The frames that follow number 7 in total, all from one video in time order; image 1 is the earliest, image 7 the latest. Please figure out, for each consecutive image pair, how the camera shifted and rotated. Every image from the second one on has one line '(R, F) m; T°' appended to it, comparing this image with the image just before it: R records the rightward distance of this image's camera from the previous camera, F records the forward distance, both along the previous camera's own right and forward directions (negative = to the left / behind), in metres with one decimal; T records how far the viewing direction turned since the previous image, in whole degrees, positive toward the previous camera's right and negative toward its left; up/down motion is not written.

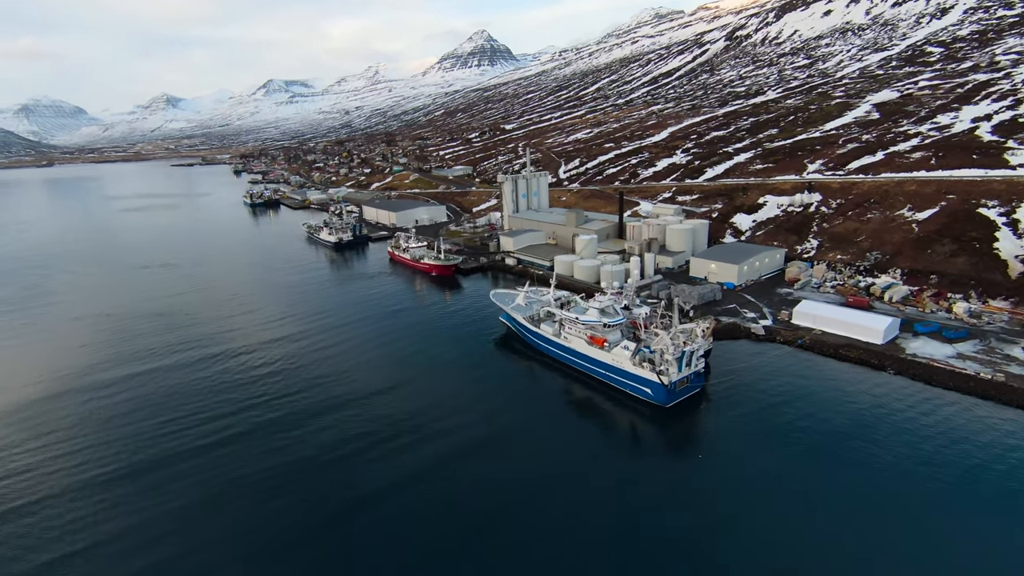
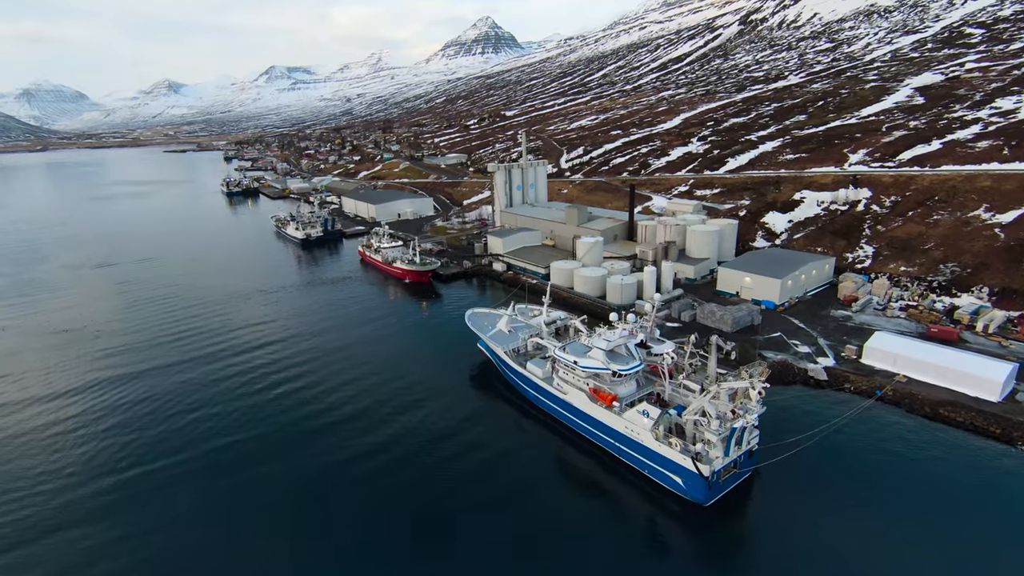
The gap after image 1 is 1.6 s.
(+1.7, +11.8) m; 0°
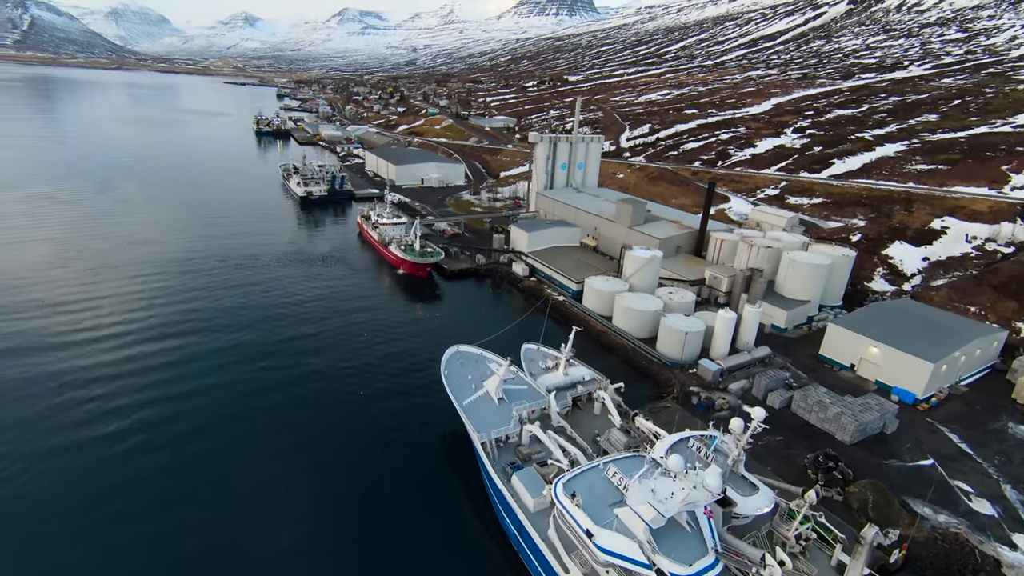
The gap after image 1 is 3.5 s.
(+1.5, +14.4) m; -4°
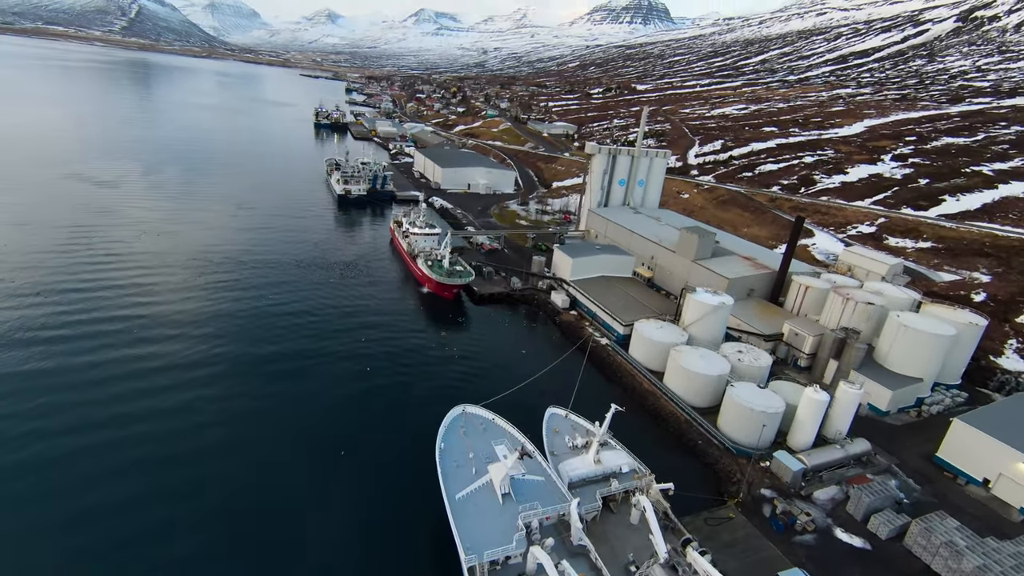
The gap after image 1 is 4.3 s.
(+0.8, +6.2) m; -5°
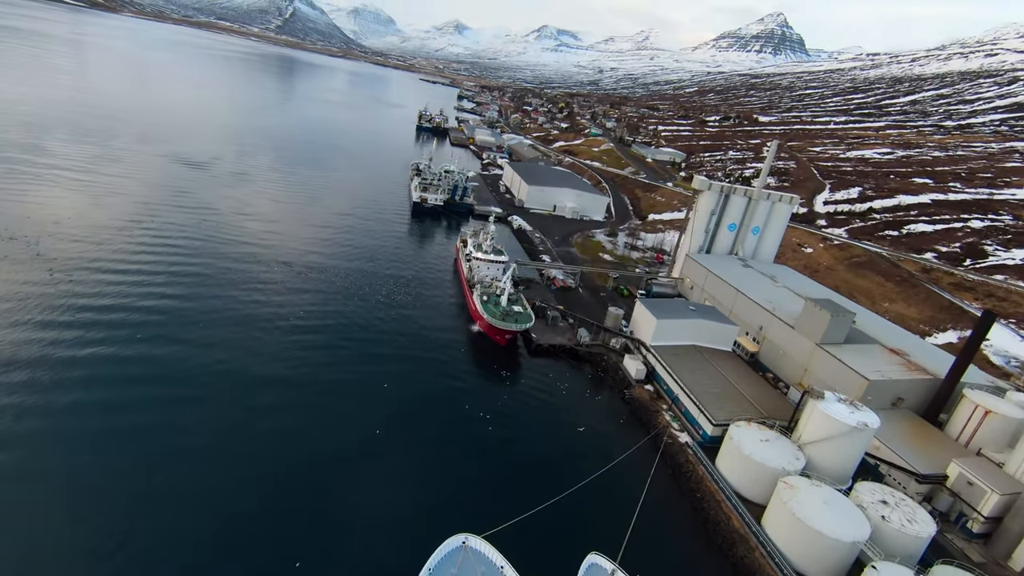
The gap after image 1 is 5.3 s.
(+0.8, +7.2) m; -9°
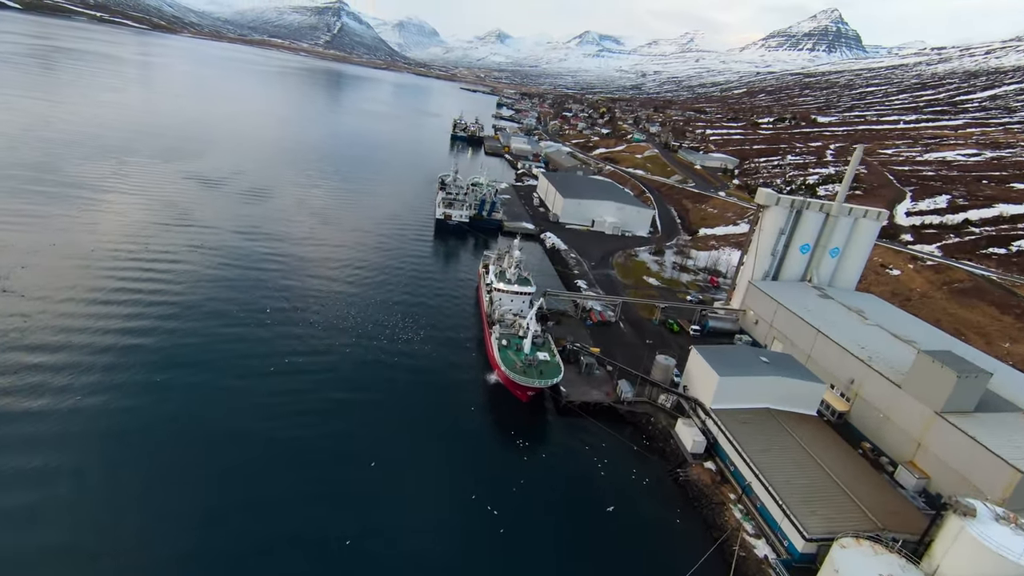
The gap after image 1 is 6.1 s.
(+0.9, +6.3) m; -5°
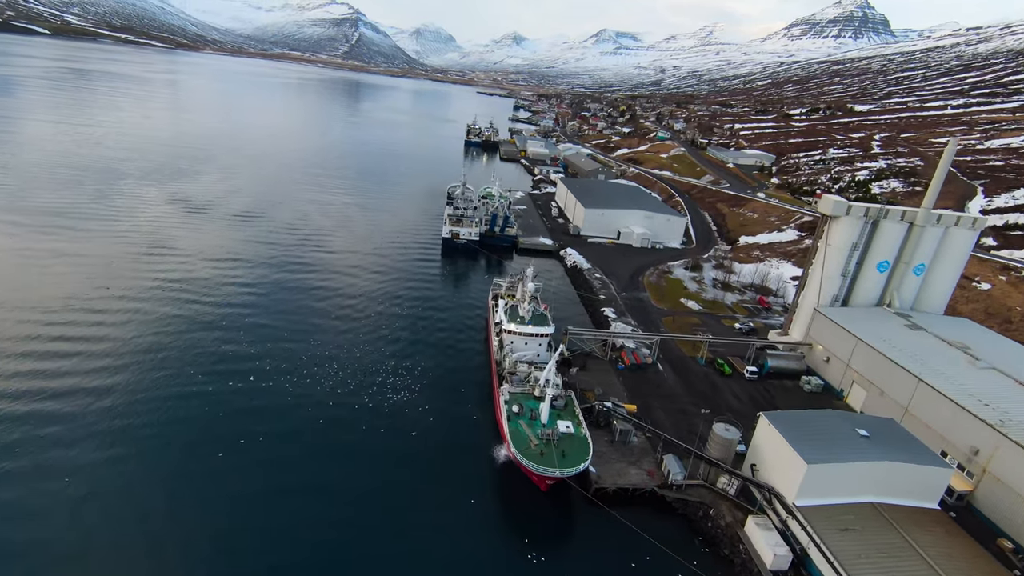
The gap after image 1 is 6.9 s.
(+0.6, +6.4) m; -3°
